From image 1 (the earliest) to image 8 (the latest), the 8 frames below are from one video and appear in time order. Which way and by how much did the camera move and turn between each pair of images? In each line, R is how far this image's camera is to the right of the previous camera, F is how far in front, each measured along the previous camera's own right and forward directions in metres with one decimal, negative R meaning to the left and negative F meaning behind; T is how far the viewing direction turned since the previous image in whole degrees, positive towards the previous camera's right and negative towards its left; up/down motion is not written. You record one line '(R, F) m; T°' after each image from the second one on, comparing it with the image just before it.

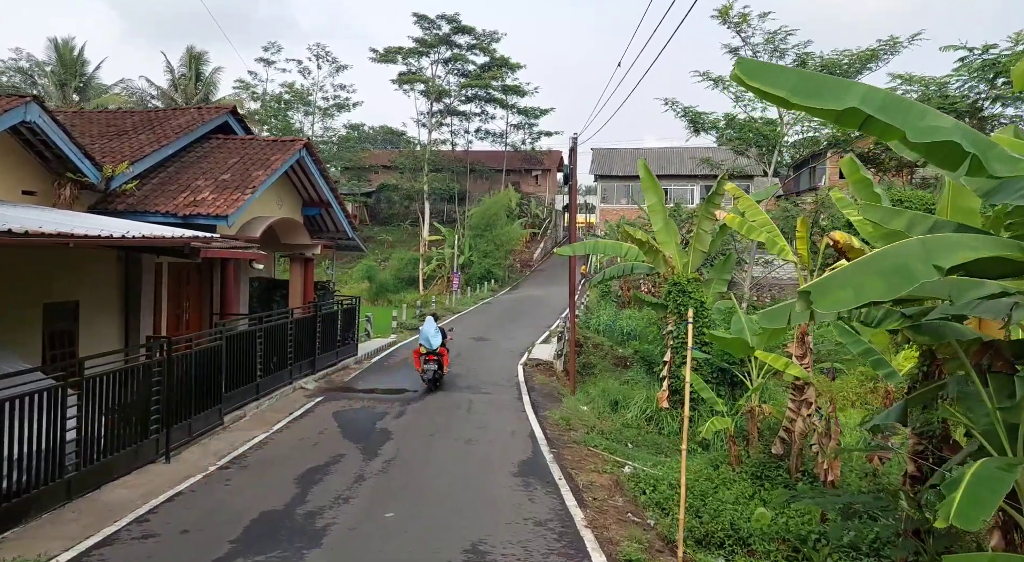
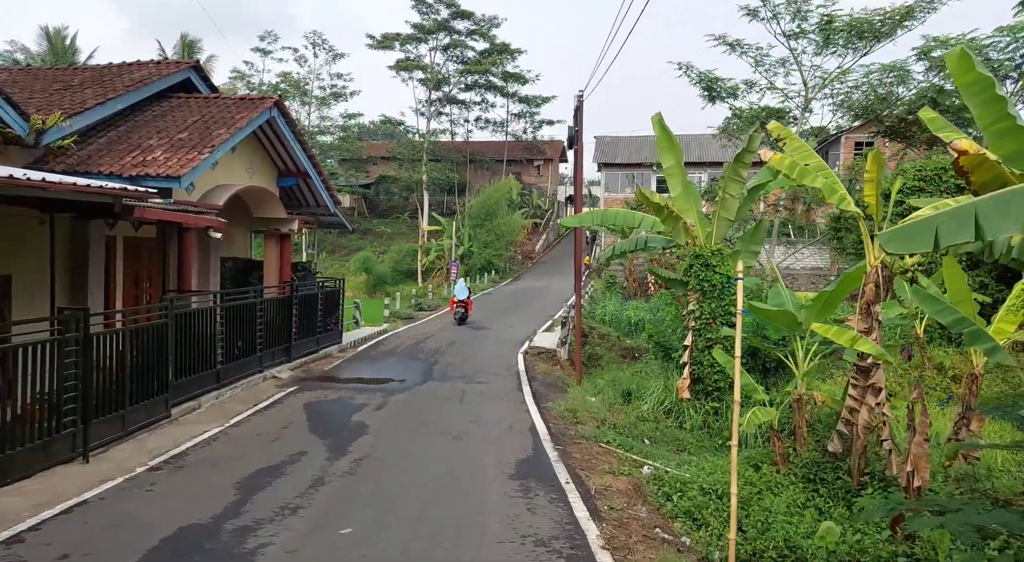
(+0.1, +1.7) m; 0°
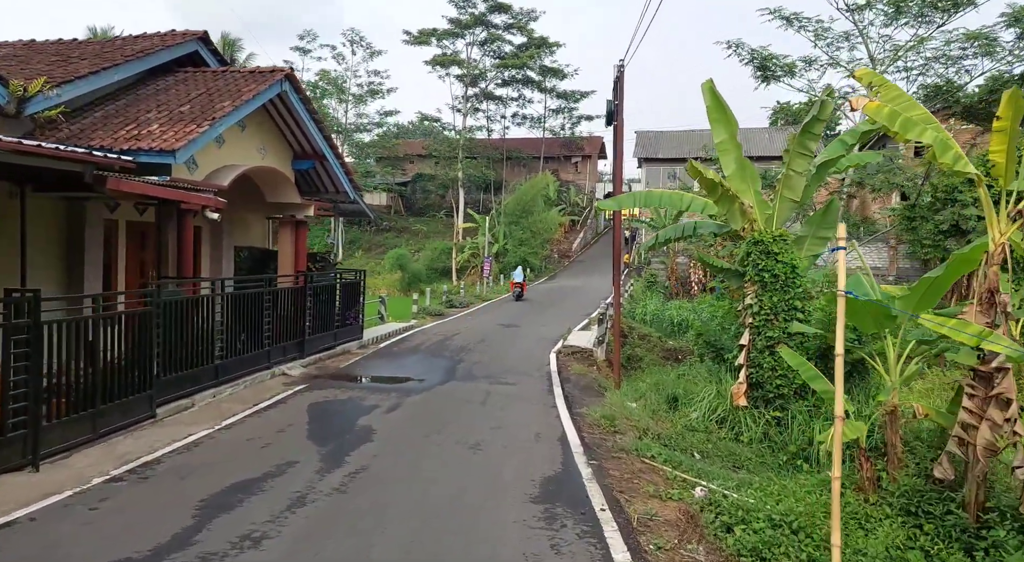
(+0.1, +1.3) m; -3°
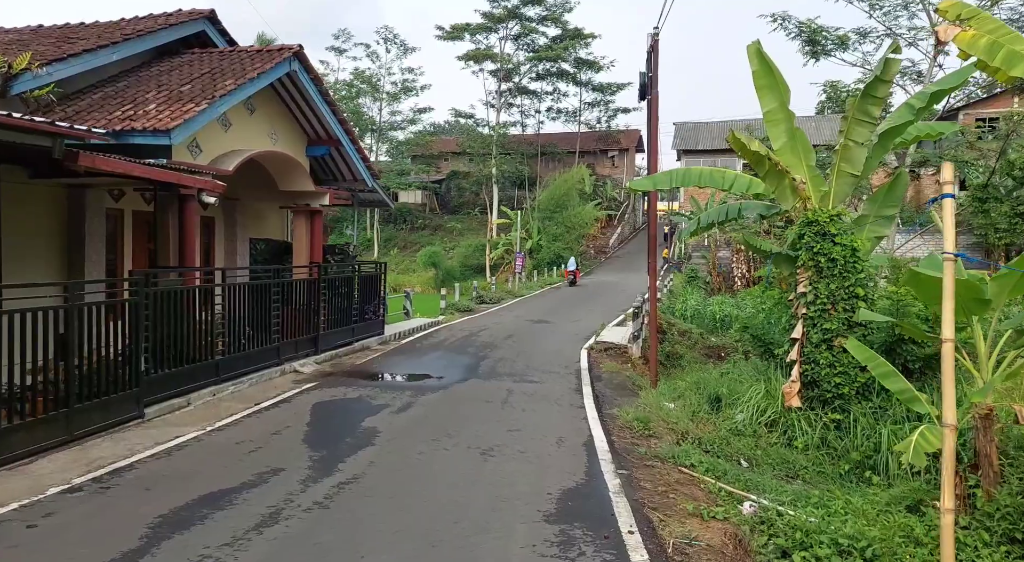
(+0.2, +1.0) m; -3°
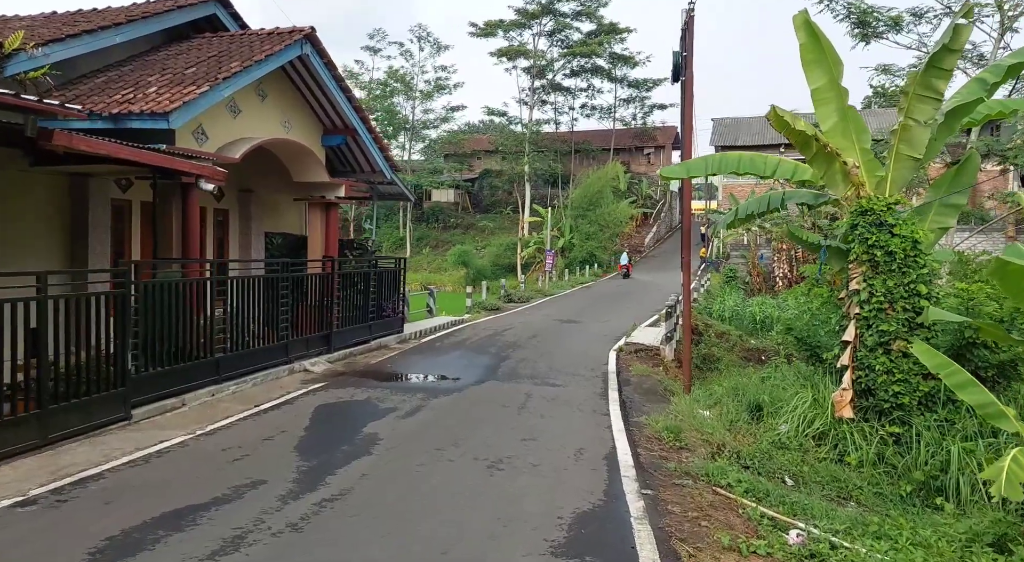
(+0.2, +0.8) m; -3°
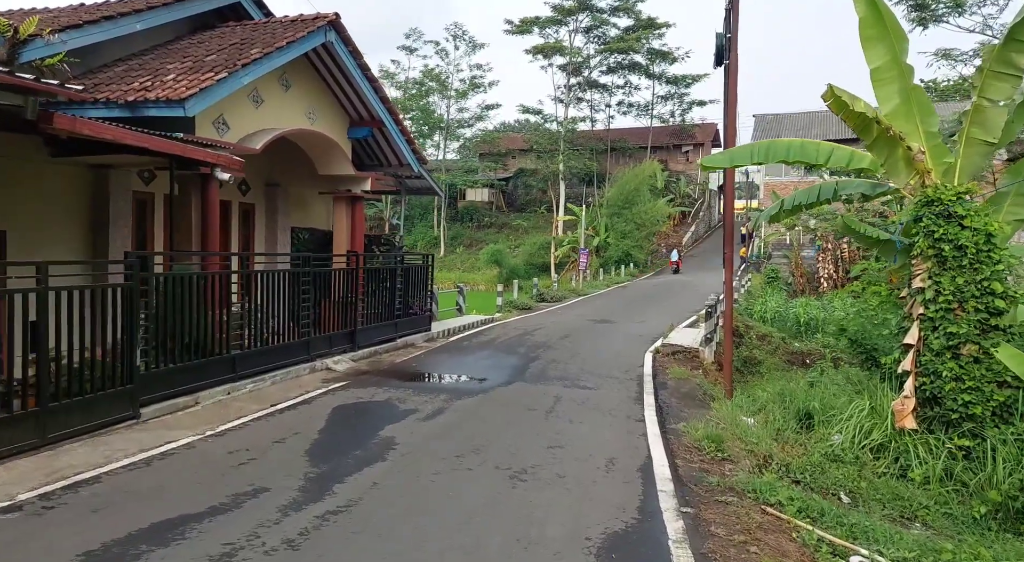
(+0.1, +0.5) m; -3°
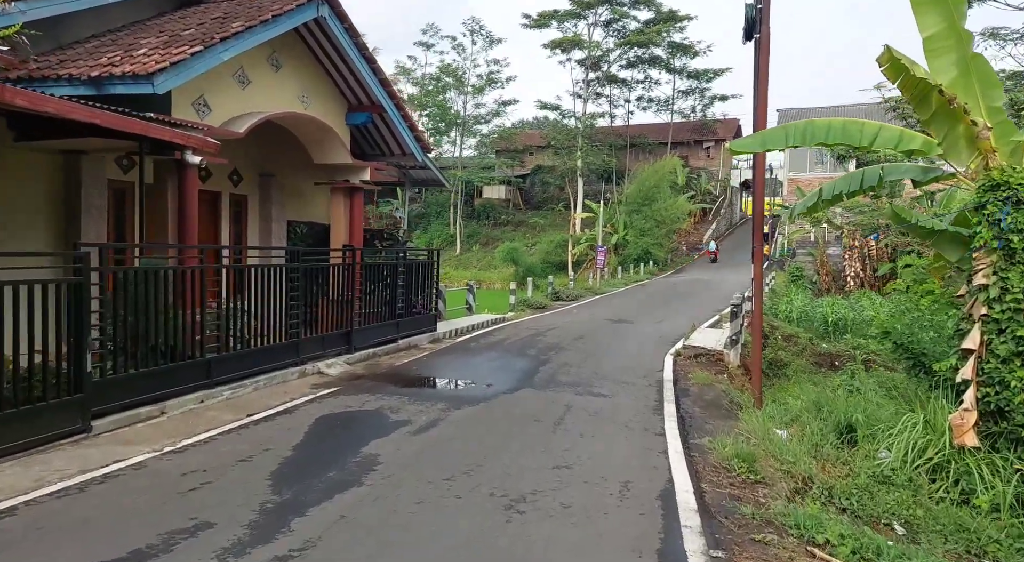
(+0.2, +0.9) m; -1°
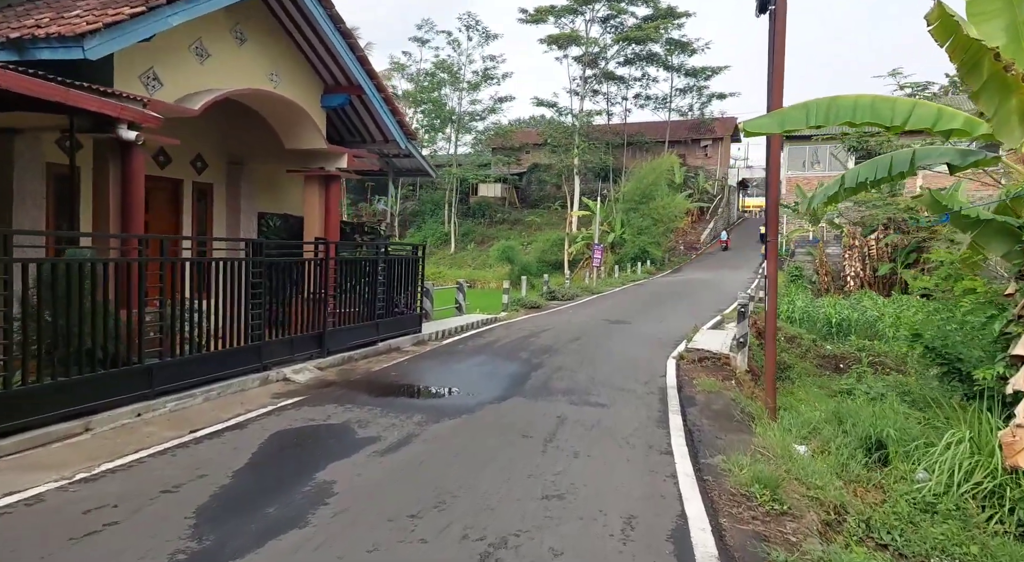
(+0.1, +1.0) m; 0°
